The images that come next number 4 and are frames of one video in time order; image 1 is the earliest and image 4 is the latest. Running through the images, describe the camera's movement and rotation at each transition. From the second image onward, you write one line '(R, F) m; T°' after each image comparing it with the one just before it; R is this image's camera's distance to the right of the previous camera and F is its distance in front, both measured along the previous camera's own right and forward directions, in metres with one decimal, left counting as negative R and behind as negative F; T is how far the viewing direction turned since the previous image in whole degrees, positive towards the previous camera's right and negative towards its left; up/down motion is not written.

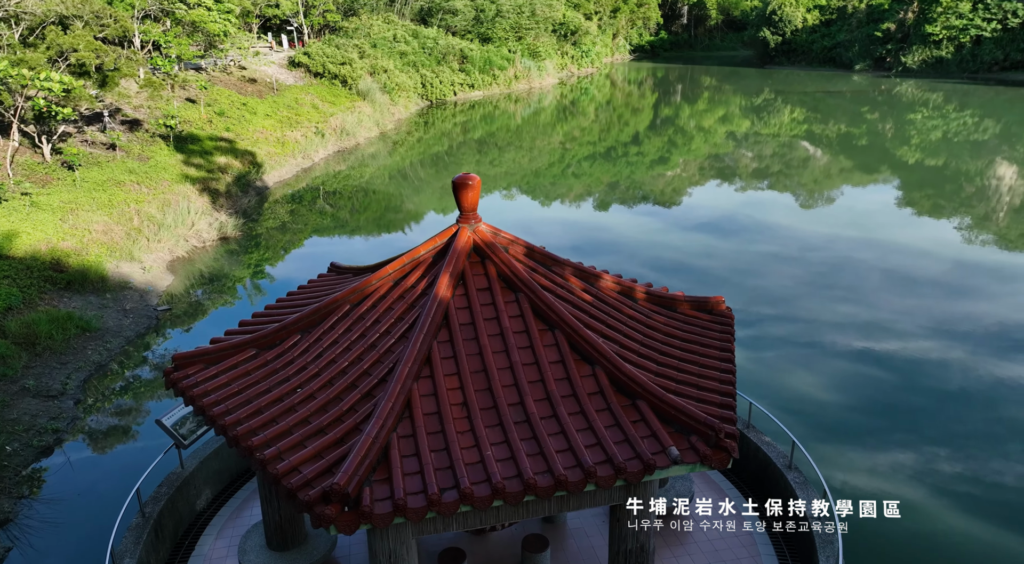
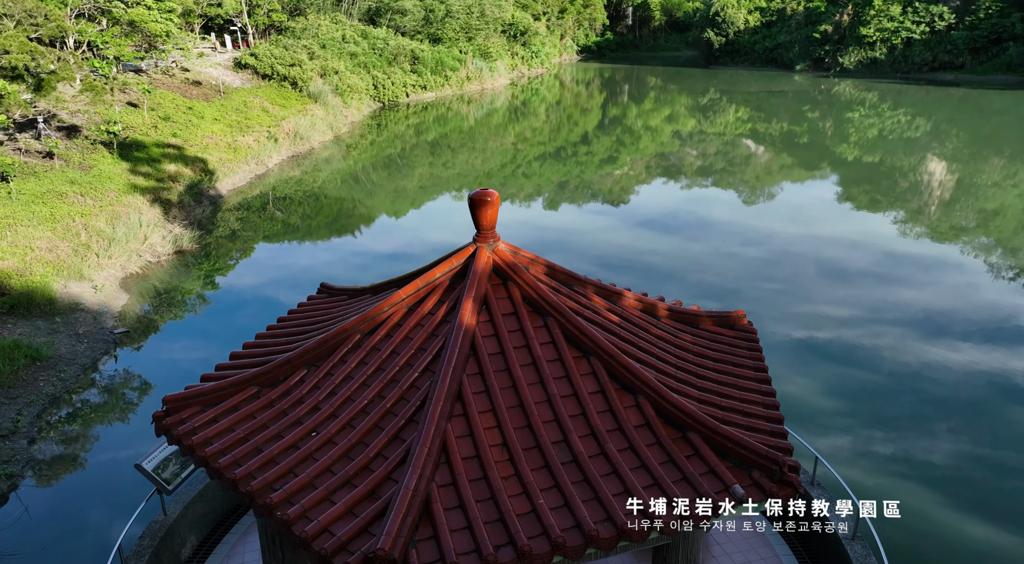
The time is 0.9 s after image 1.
(-0.2, +0.2) m; +4°
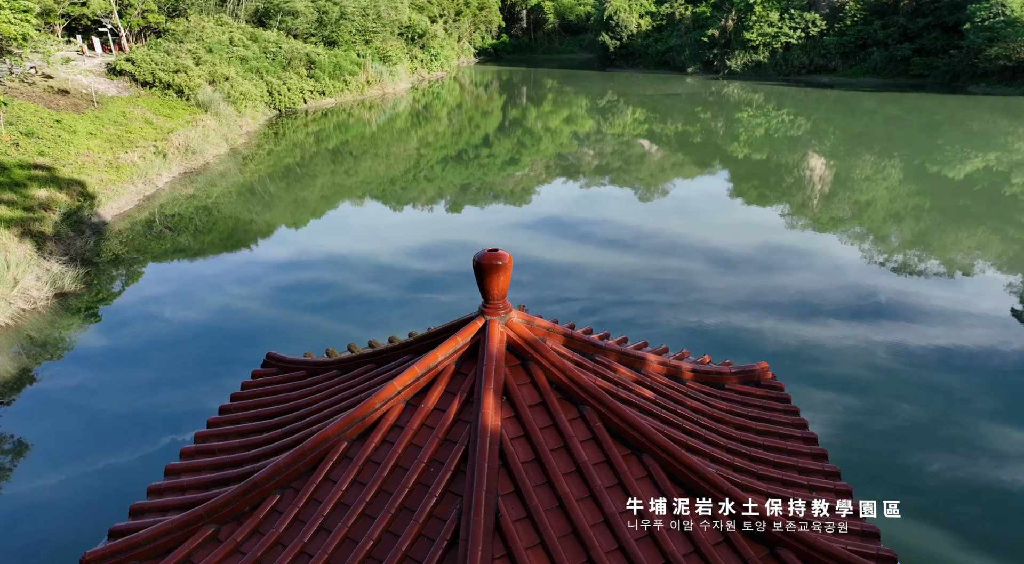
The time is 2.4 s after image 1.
(-0.3, +0.4) m; +8°
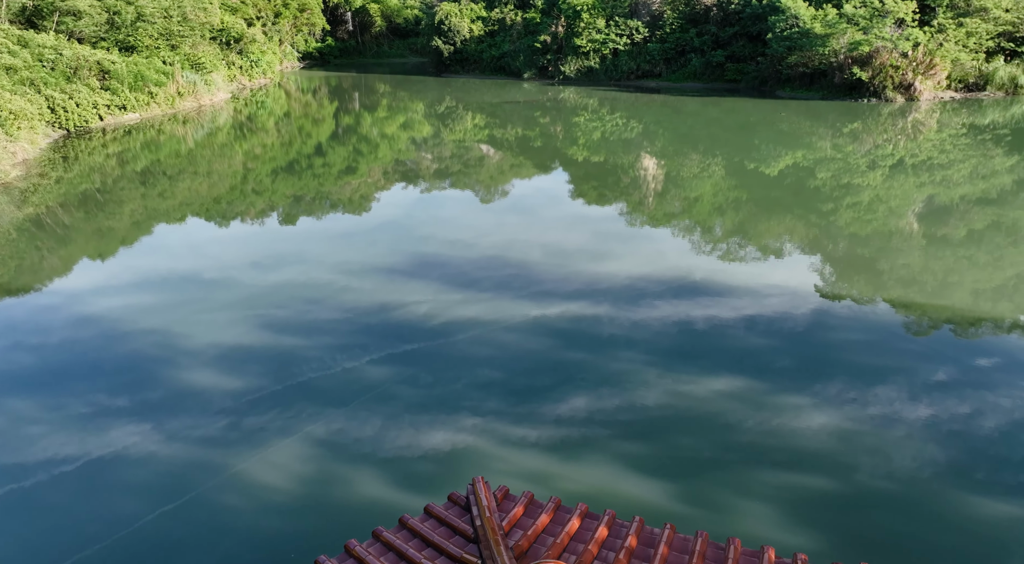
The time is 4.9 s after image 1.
(-0.2, +0.9) m; +13°
